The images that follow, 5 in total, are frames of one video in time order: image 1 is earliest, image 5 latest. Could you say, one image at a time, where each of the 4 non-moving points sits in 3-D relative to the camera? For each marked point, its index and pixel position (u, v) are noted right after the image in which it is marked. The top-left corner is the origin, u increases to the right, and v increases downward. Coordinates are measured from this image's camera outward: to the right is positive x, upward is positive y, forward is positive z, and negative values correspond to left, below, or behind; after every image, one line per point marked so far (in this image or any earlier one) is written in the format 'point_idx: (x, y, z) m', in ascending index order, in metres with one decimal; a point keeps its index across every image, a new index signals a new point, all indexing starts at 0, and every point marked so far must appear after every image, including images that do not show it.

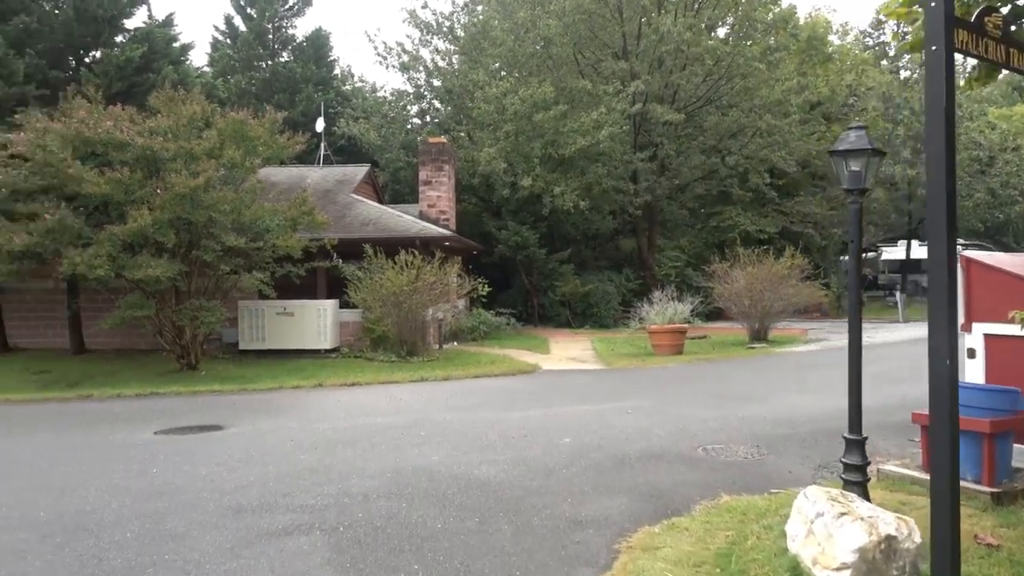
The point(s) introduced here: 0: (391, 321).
0: (-2.4, -0.6, +16.9) m
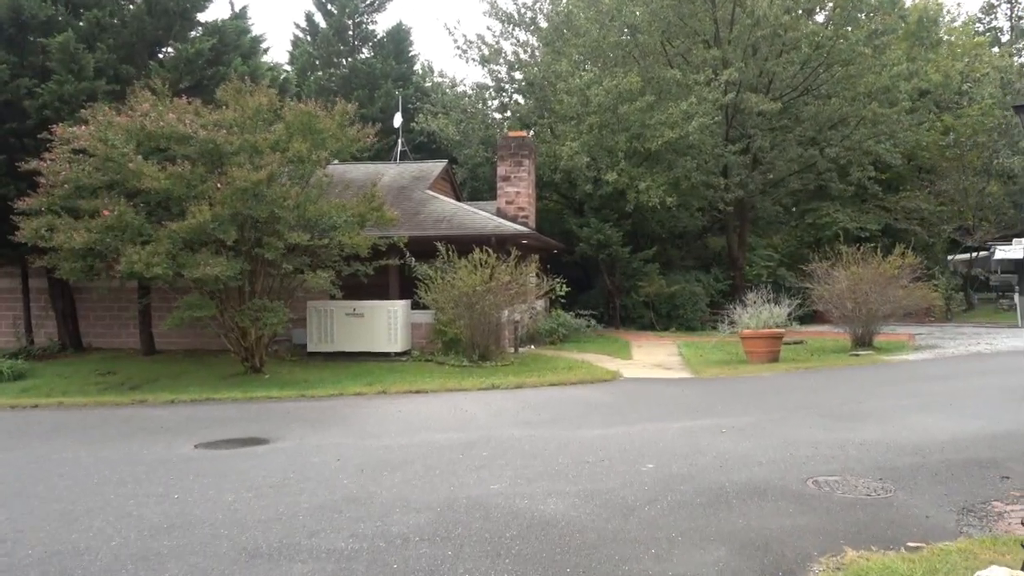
0: (-0.9, -0.7, +16.0) m
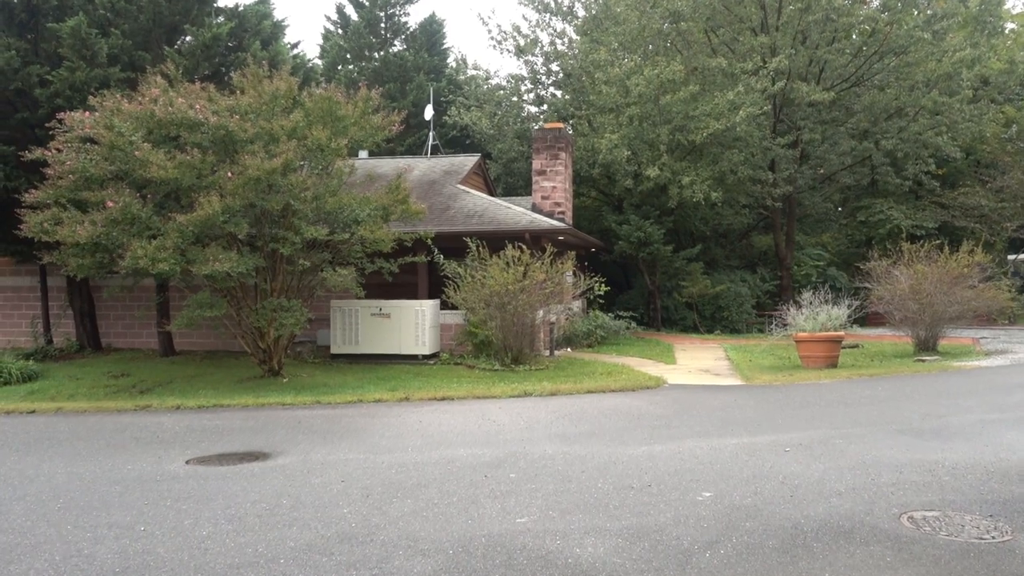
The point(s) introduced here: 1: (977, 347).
0: (-0.3, -0.6, +15.0) m
1: (+10.2, -1.3, +18.7) m
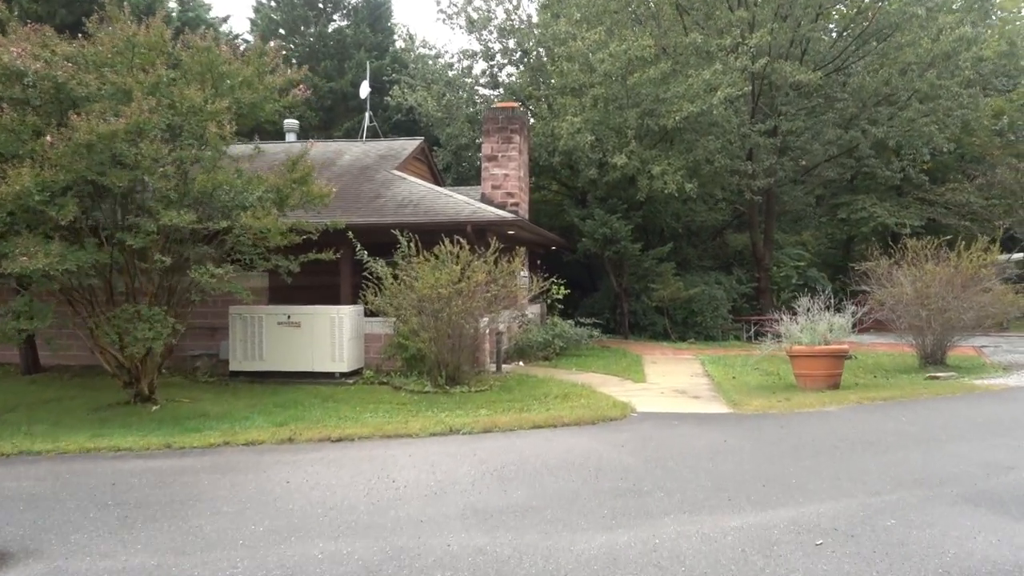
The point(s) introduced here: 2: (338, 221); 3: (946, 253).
0: (-1.2, -0.7, +12.3) m
1: (+9.1, -1.4, +16.4) m
2: (-2.4, +0.9, +11.8) m
3: (+7.8, +0.6, +15.3) m
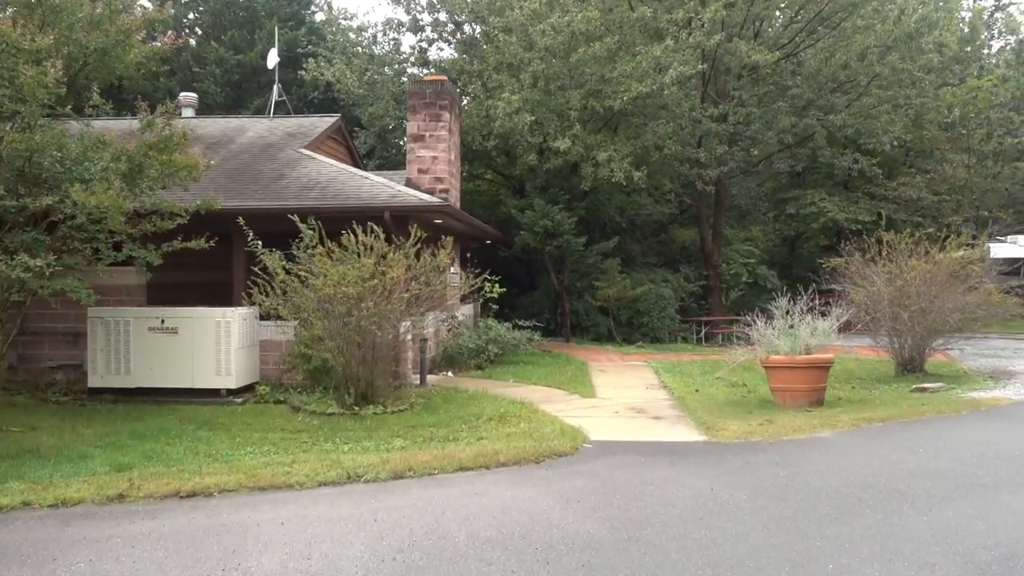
0: (-2.1, -0.7, +10.0) m
1: (+7.9, -1.3, +14.9) m
2: (-3.2, +1.0, +9.5) m
3: (+6.7, +0.6, +13.7) m
